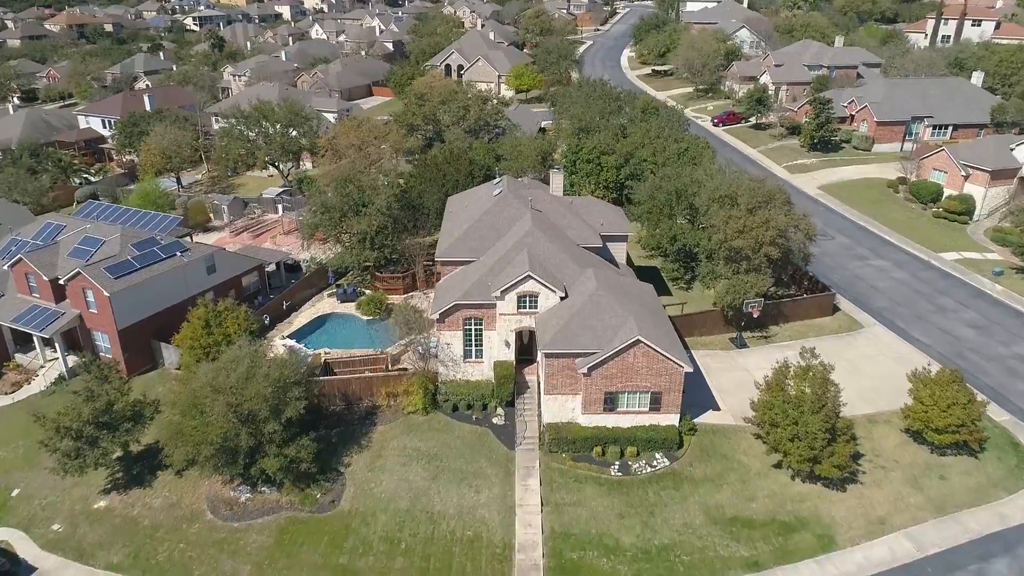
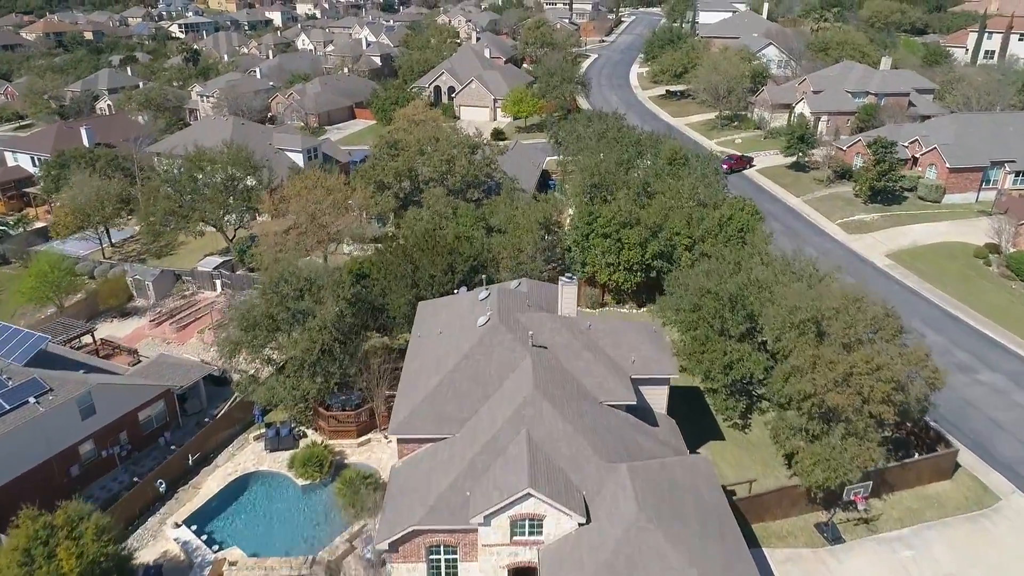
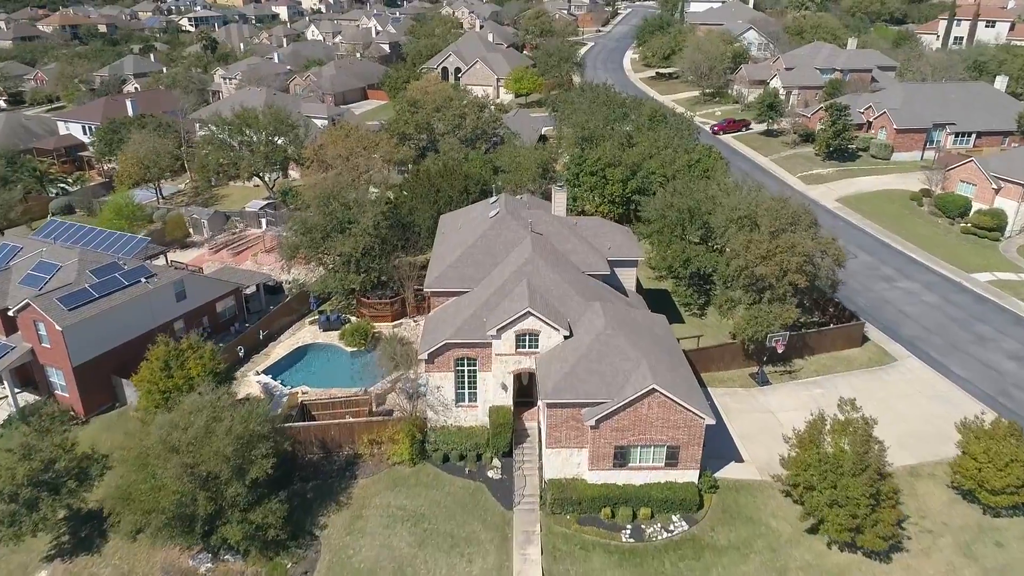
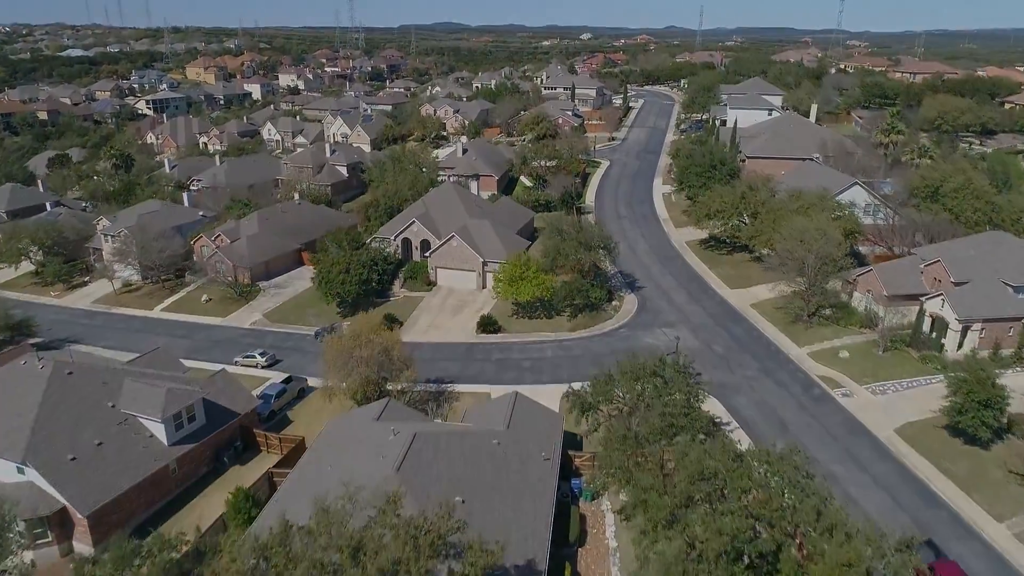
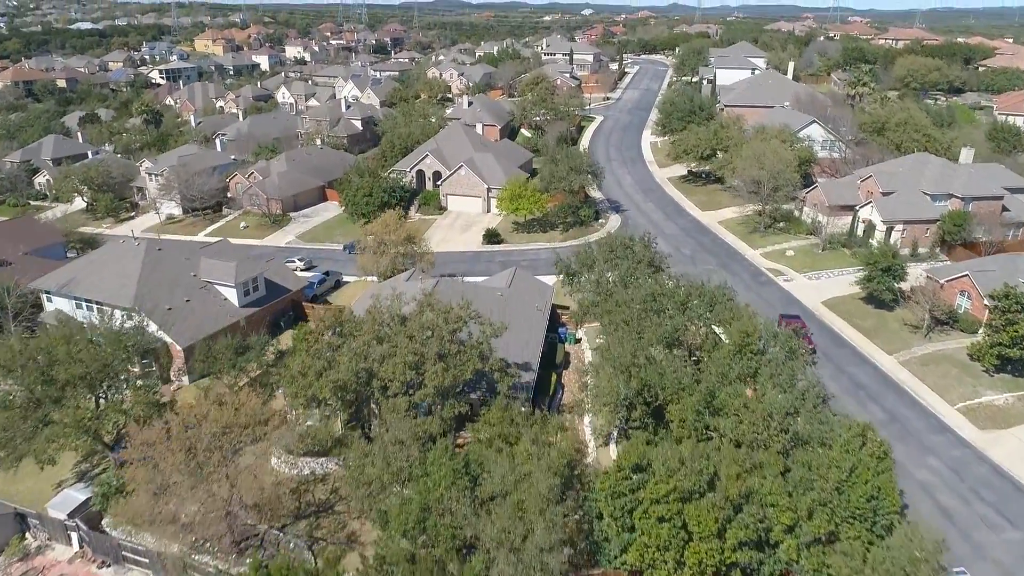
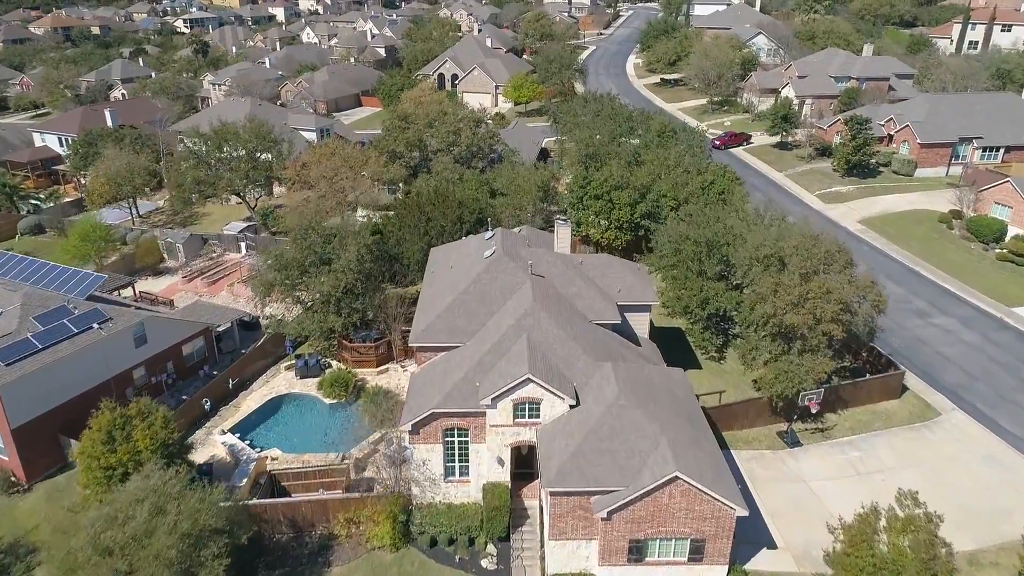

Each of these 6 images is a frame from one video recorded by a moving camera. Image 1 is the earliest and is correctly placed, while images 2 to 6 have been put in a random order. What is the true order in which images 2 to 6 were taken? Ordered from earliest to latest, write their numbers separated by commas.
3, 6, 2, 5, 4
